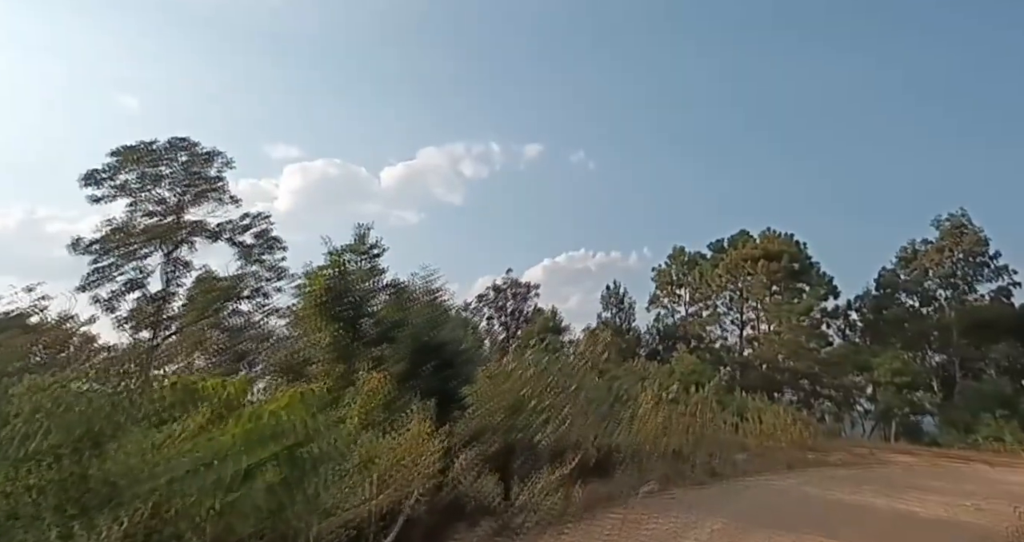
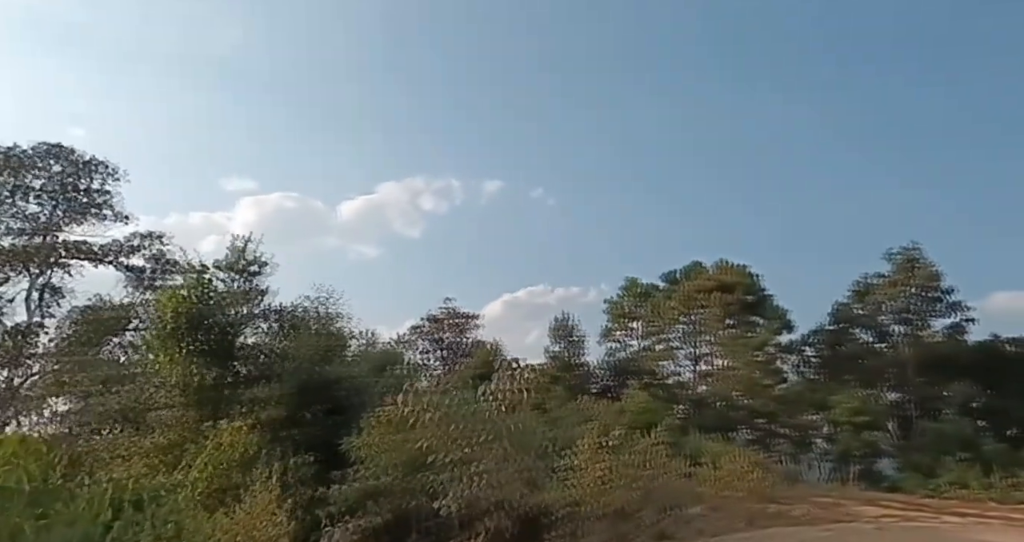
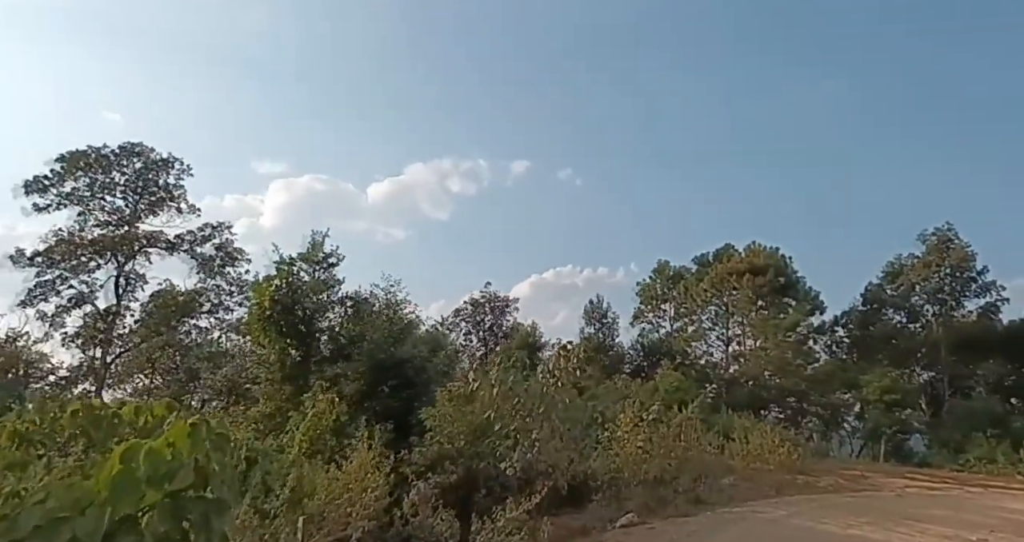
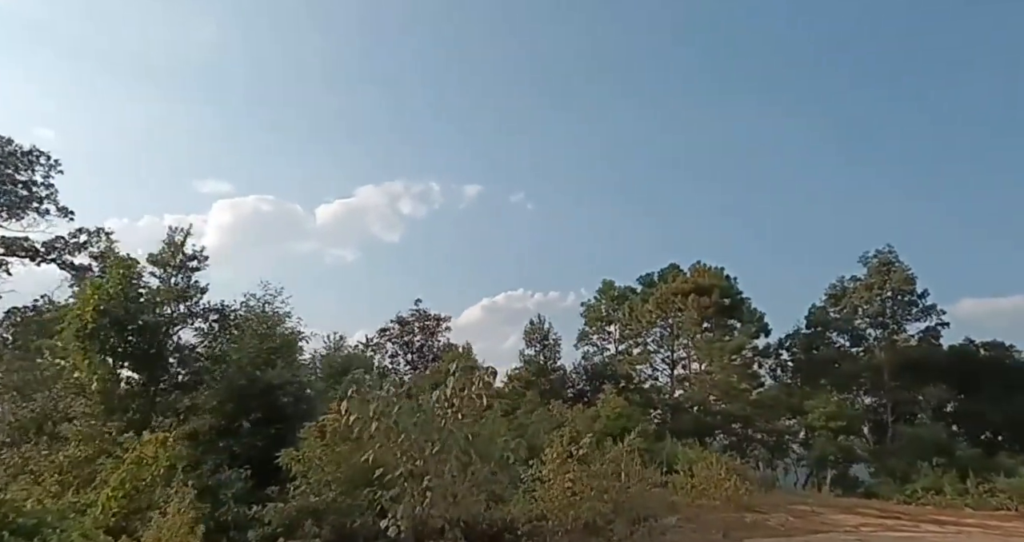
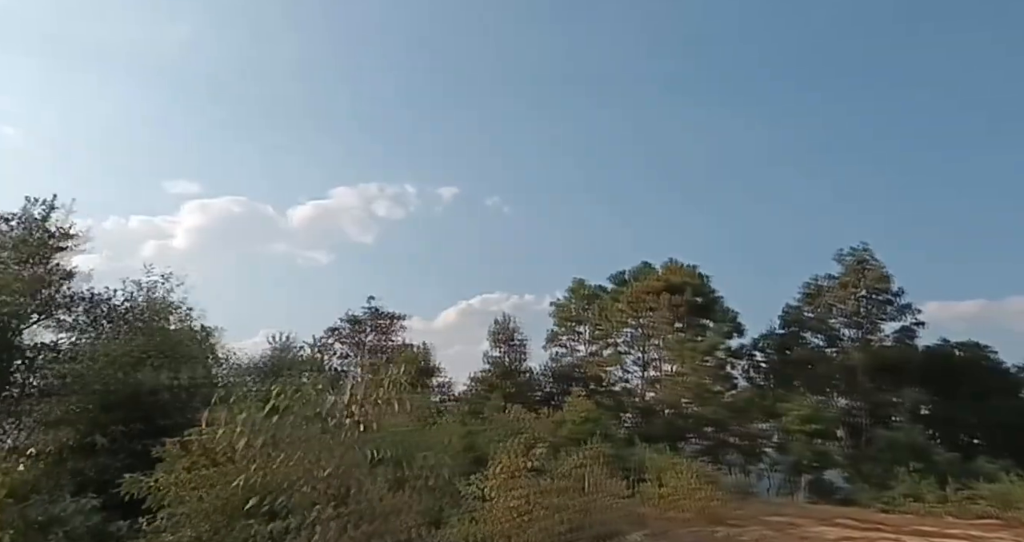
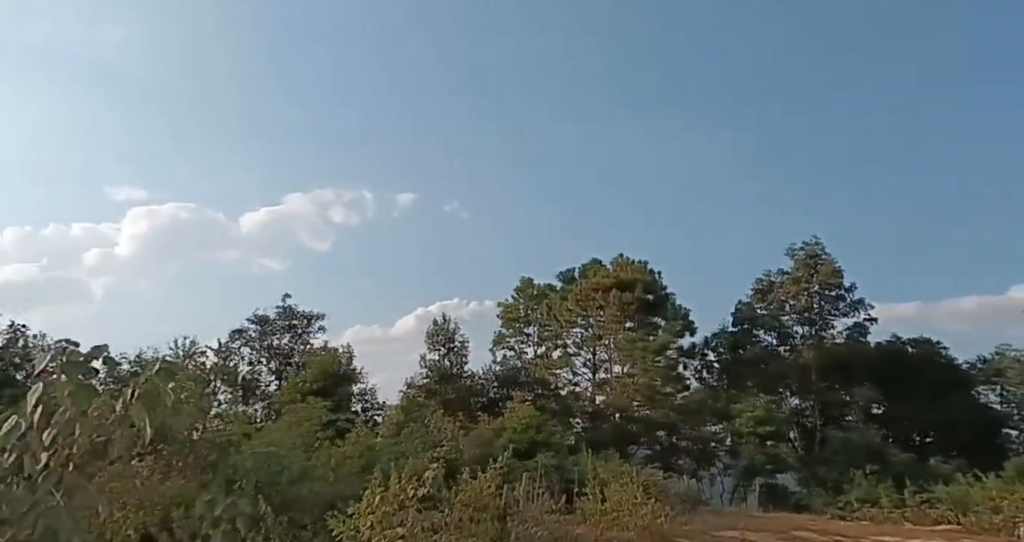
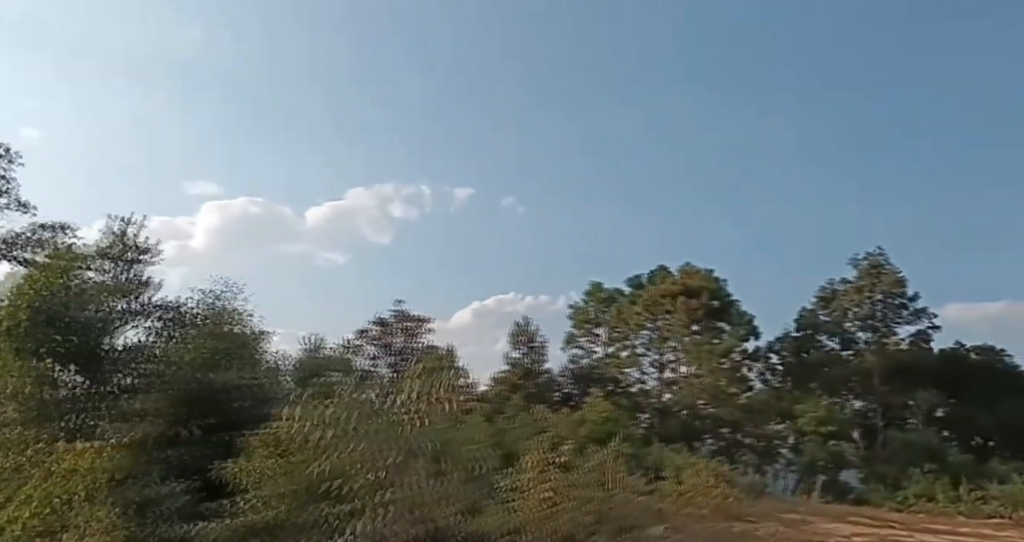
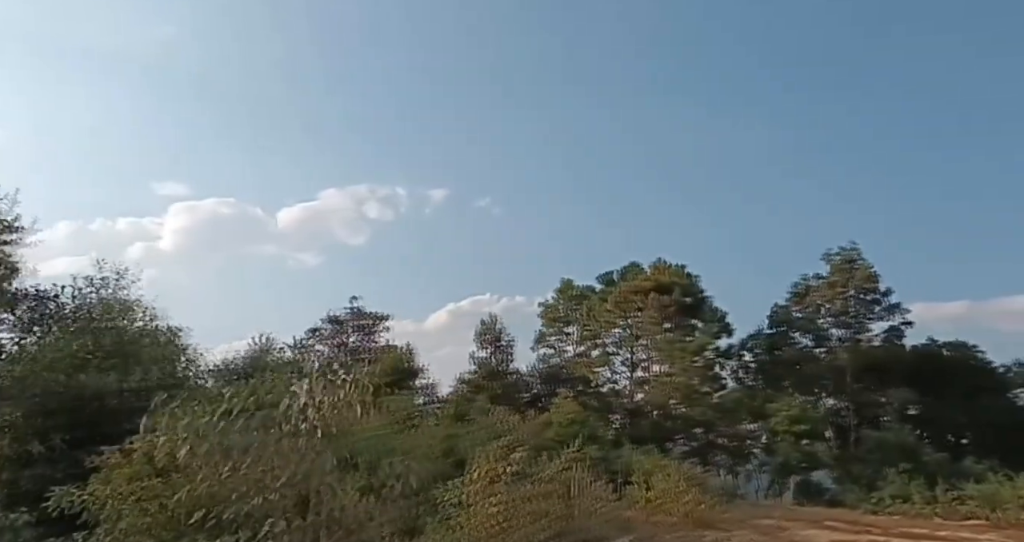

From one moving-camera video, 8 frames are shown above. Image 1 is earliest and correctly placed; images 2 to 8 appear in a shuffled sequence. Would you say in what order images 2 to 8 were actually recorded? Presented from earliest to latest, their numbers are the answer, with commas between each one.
3, 2, 4, 7, 5, 8, 6
